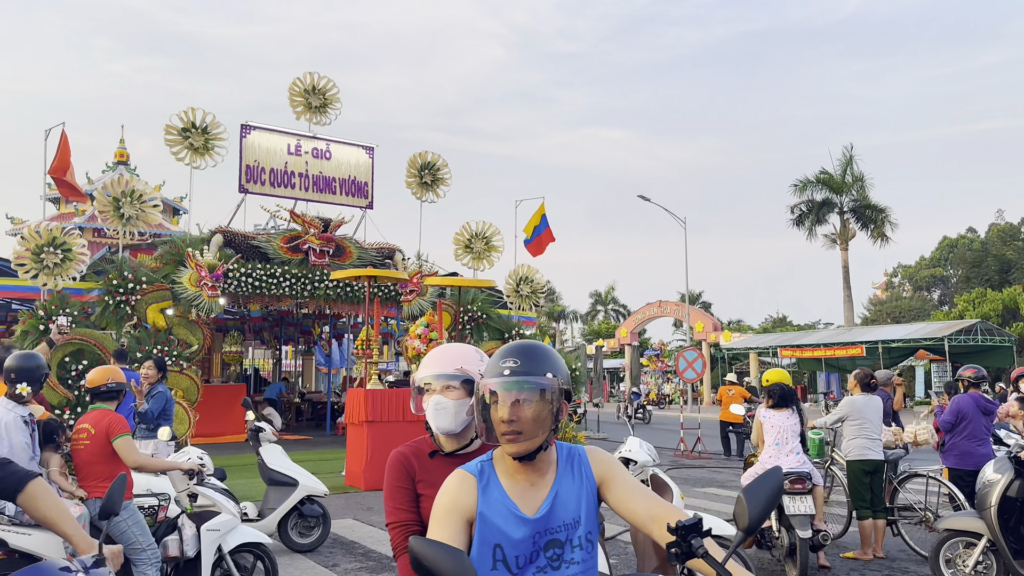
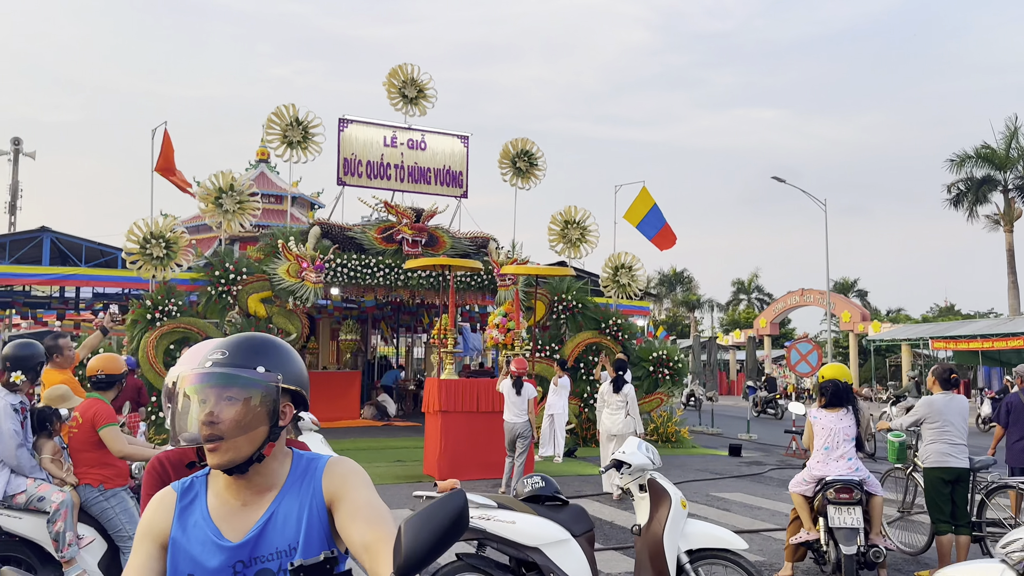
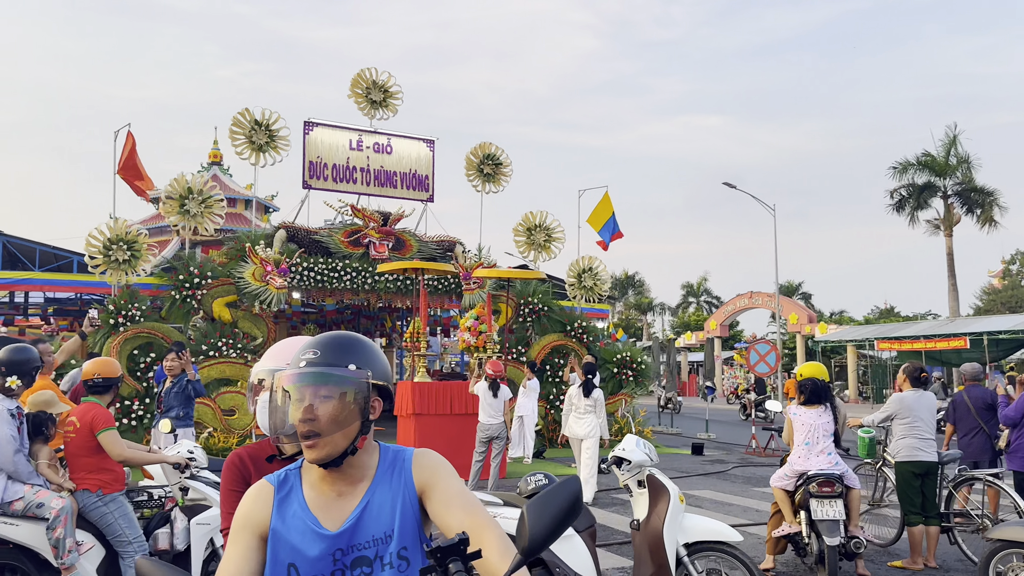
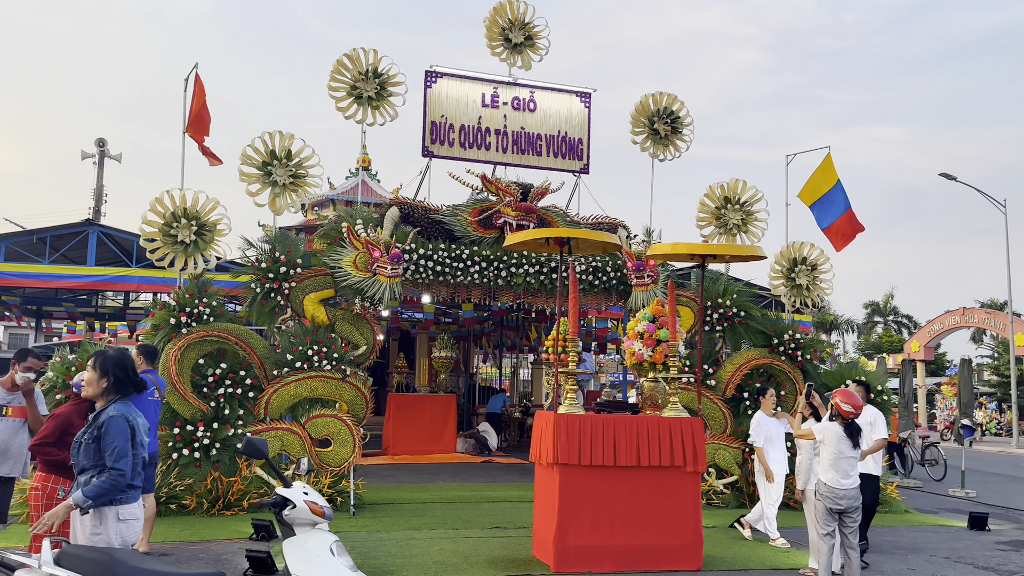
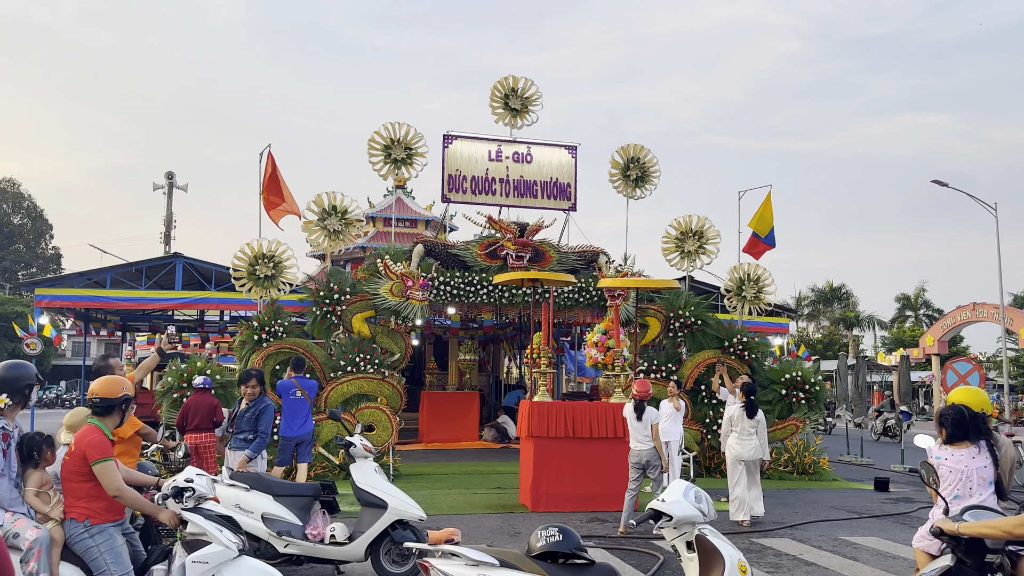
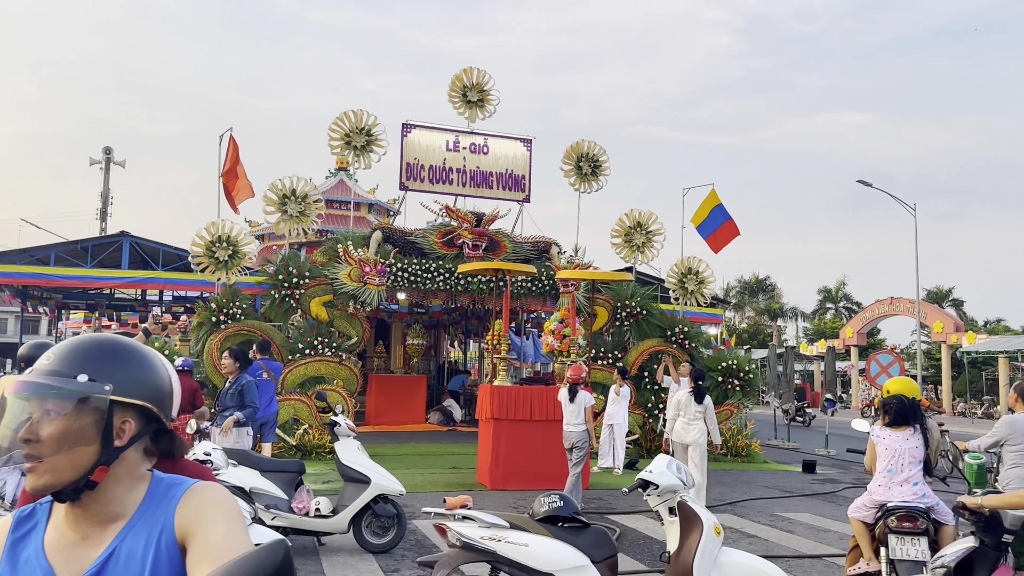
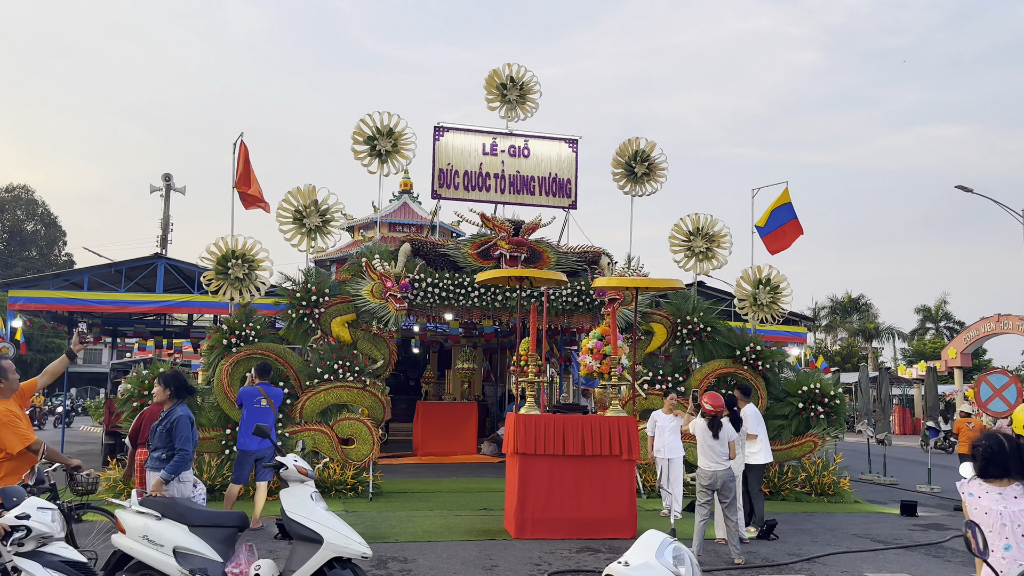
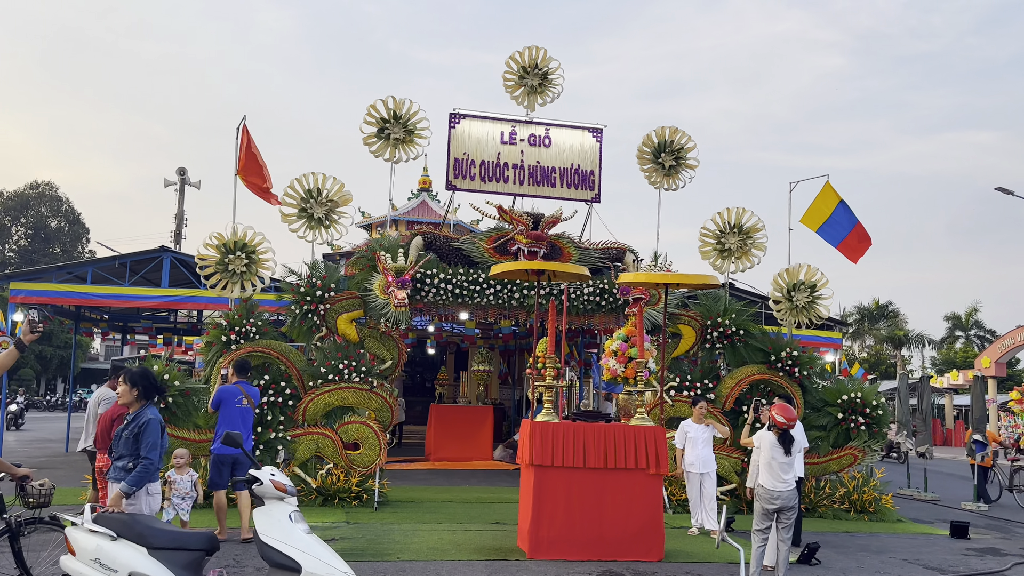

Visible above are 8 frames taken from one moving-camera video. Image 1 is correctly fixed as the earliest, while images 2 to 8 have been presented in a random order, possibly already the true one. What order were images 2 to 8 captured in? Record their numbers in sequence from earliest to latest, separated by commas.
3, 2, 6, 5, 7, 8, 4
